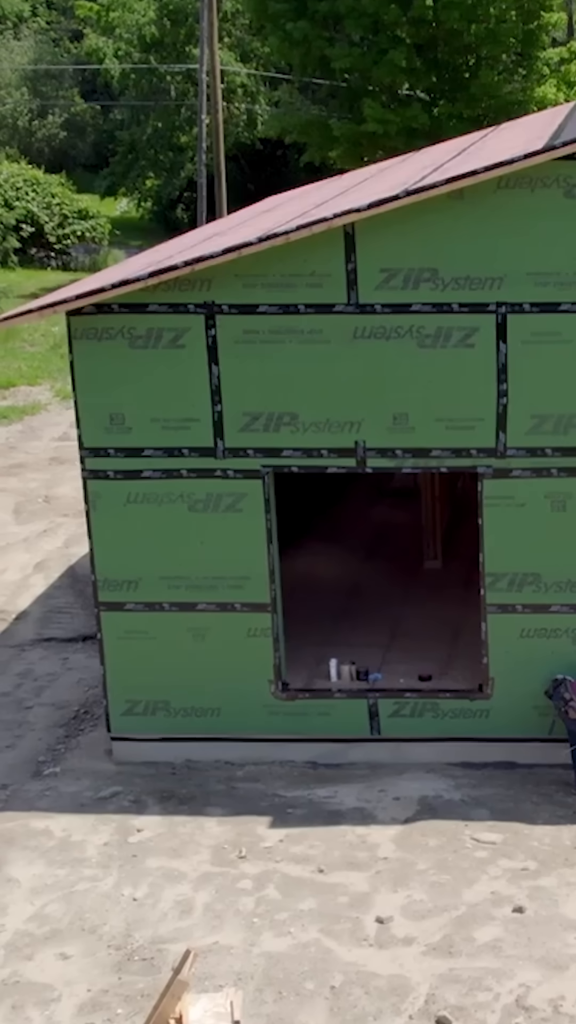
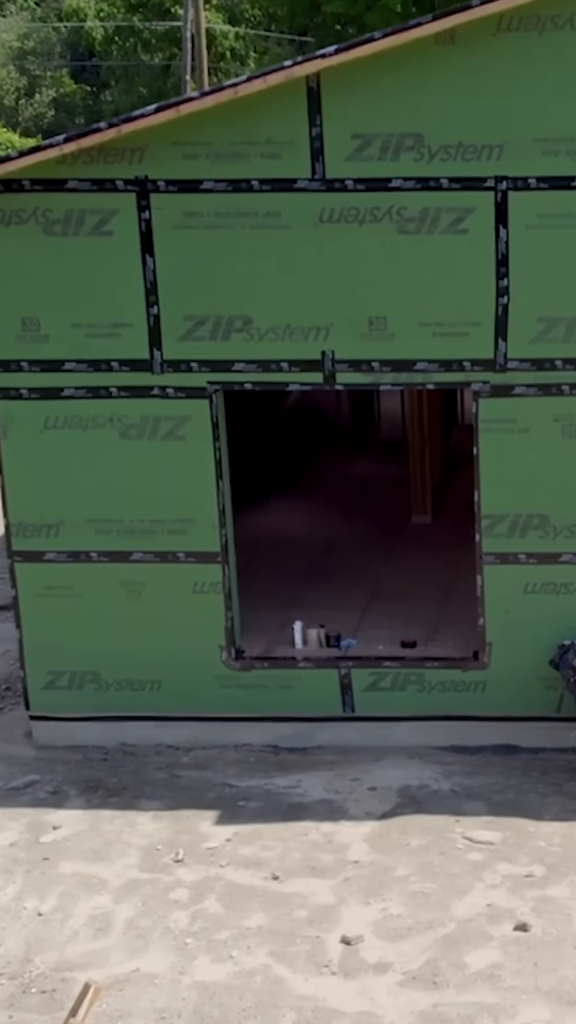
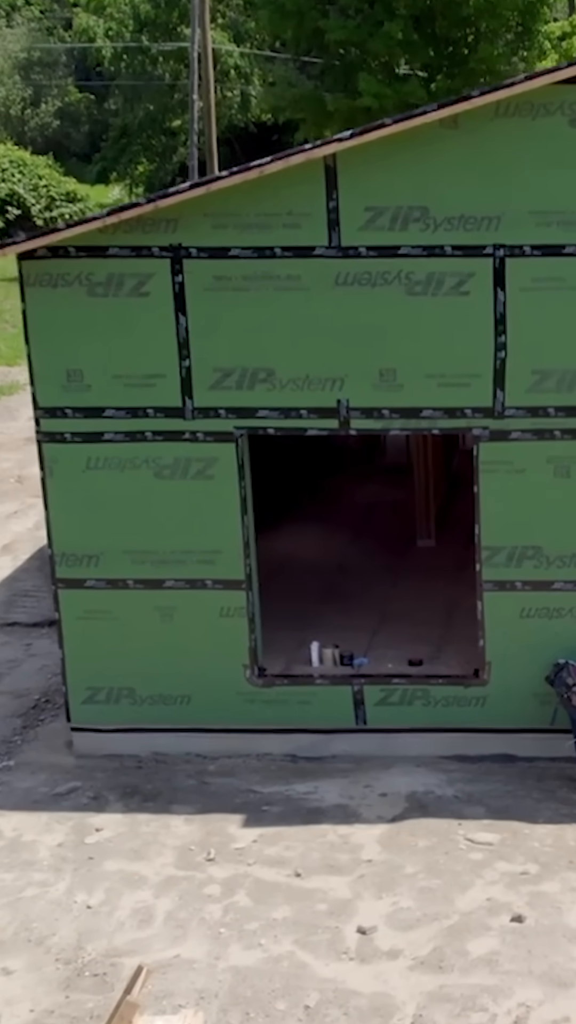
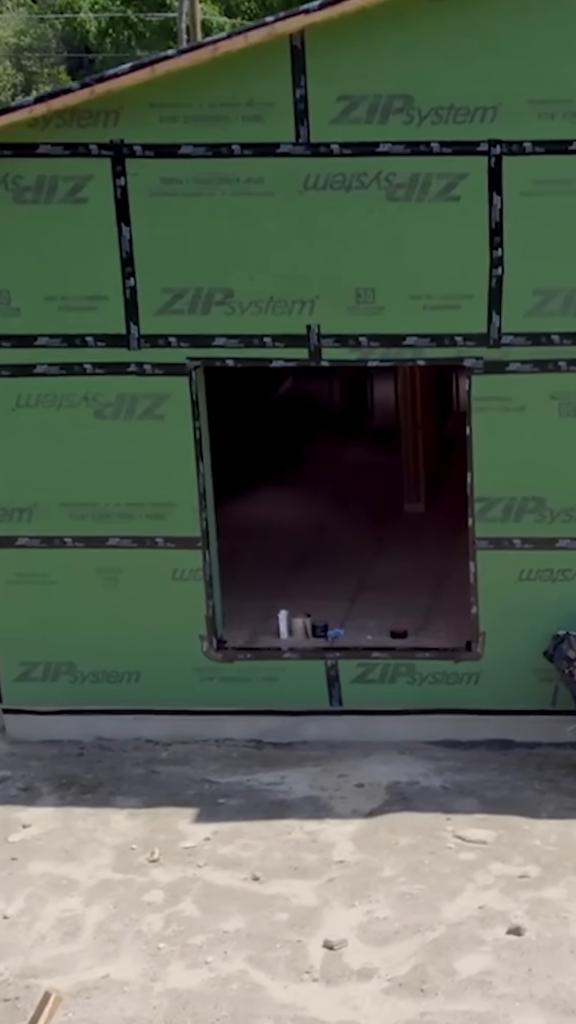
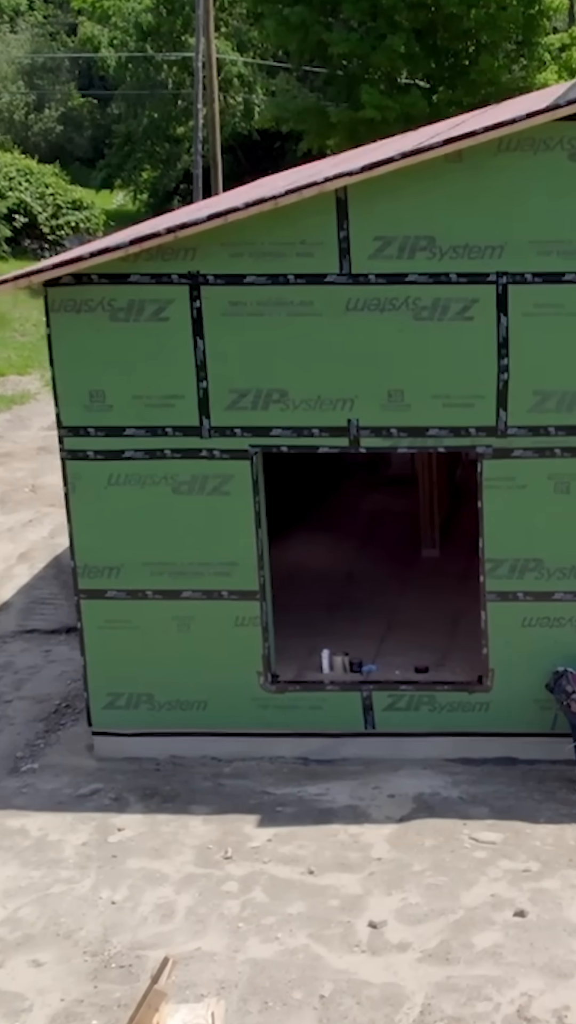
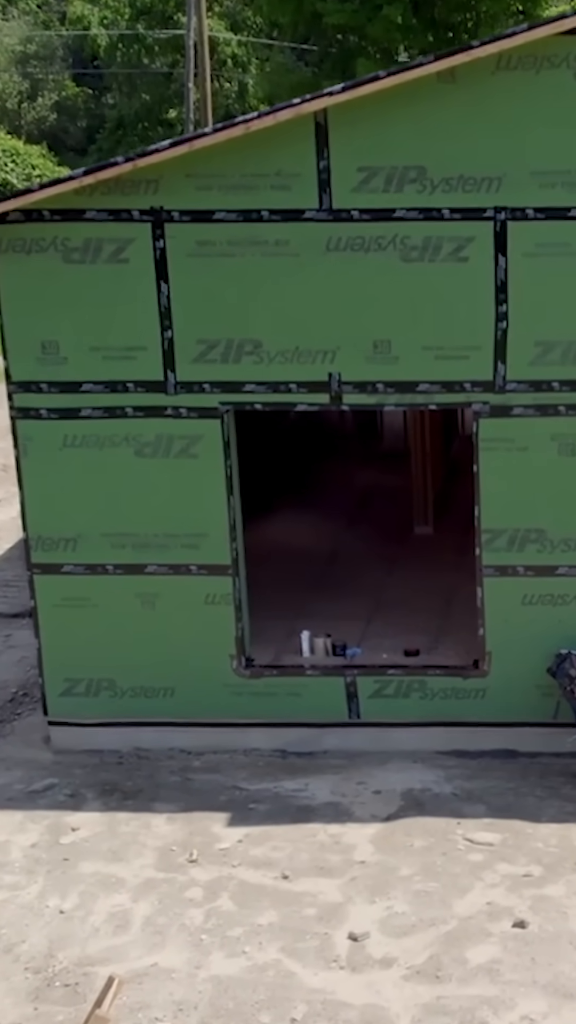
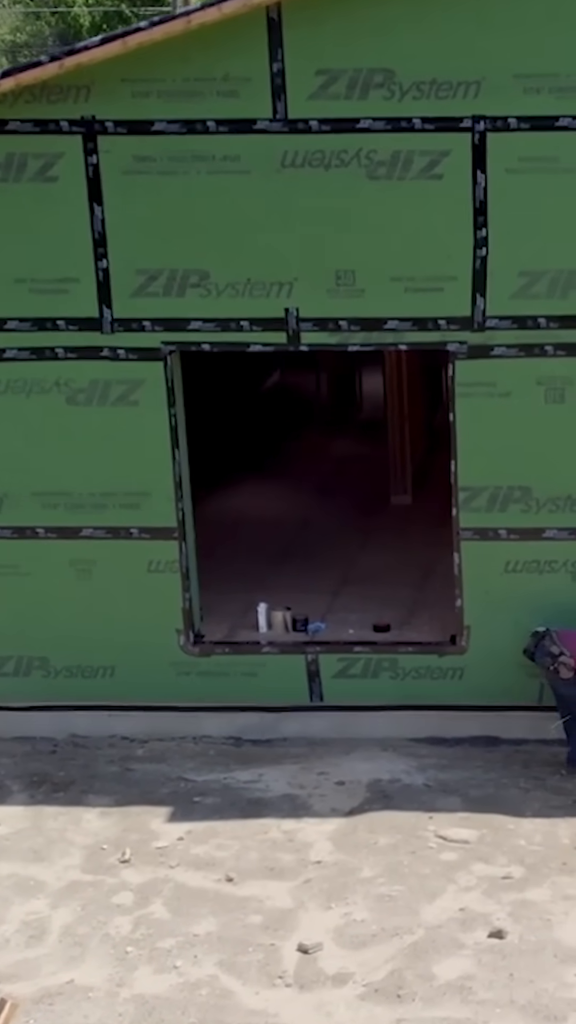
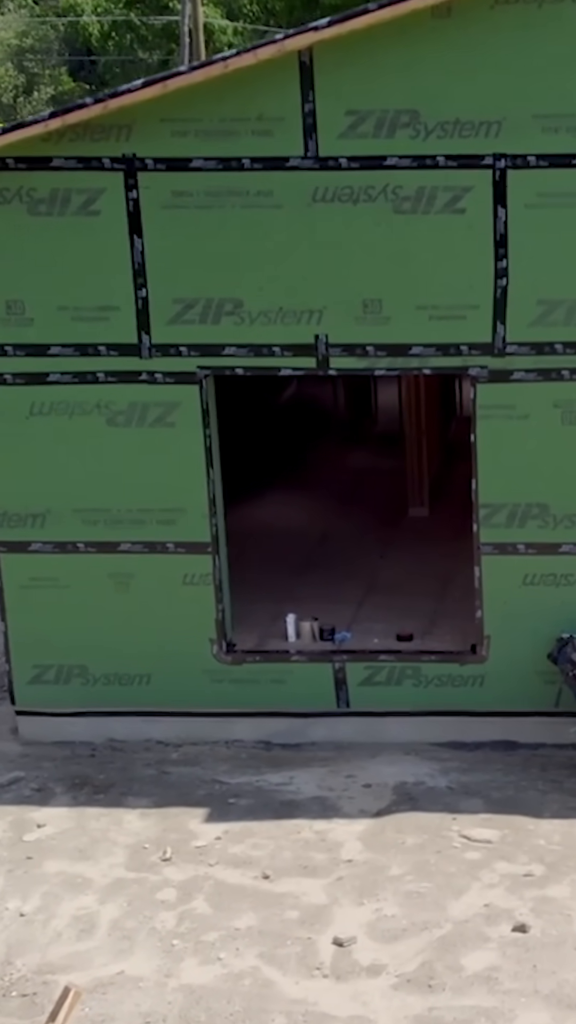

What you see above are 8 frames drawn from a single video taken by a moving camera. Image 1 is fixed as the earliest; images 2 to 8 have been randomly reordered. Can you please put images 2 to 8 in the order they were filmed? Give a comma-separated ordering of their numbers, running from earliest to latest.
5, 3, 6, 2, 8, 4, 7
